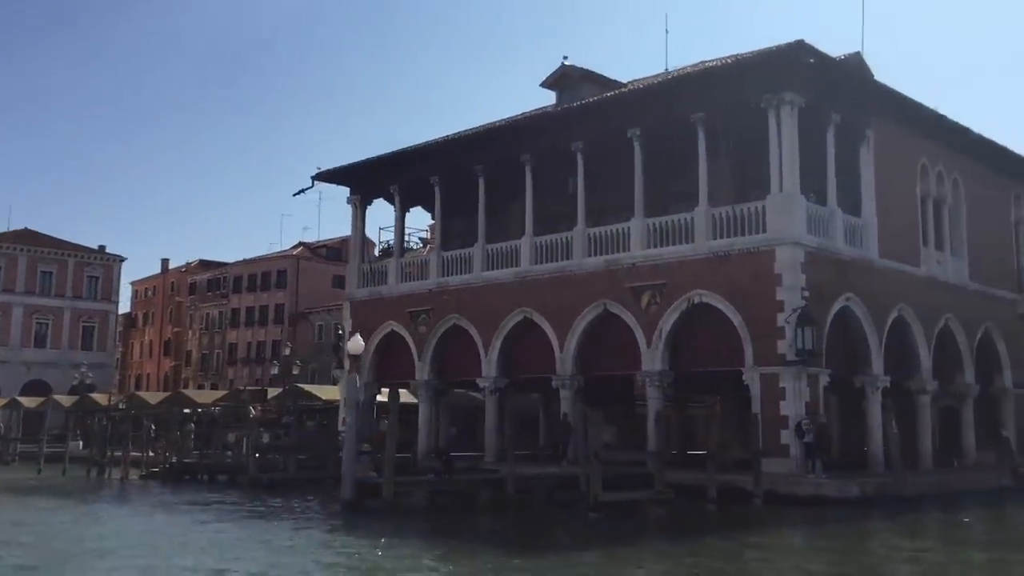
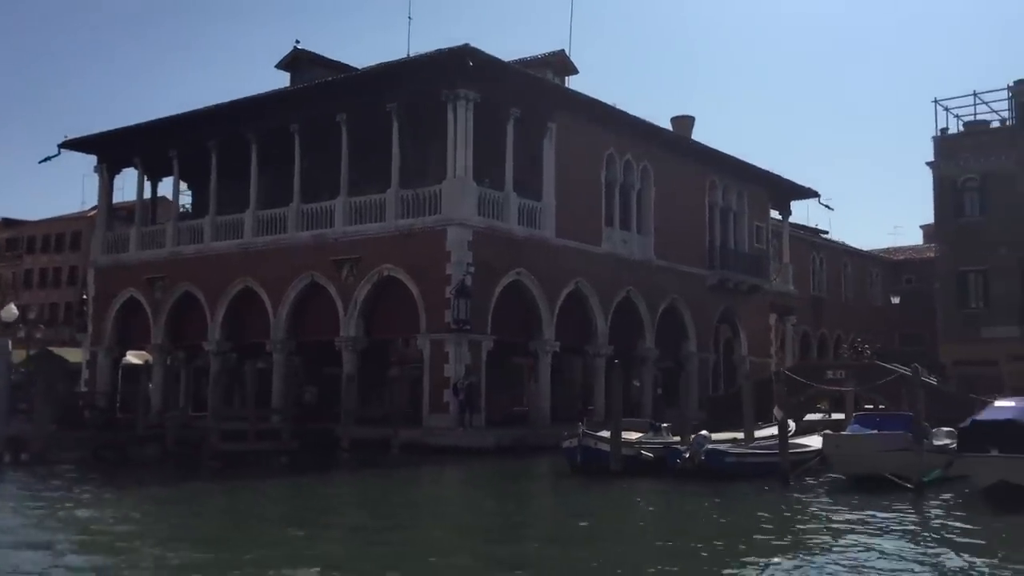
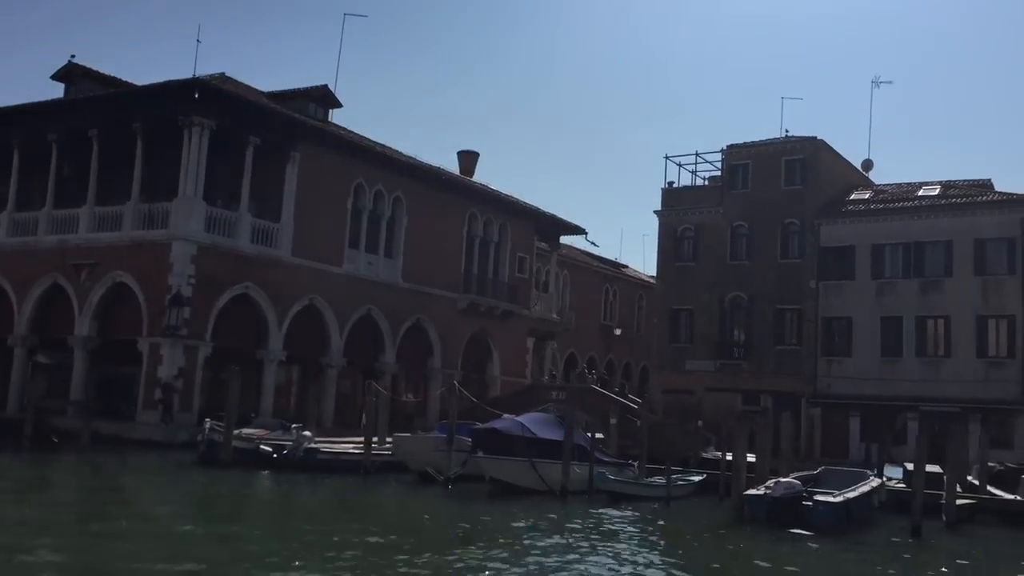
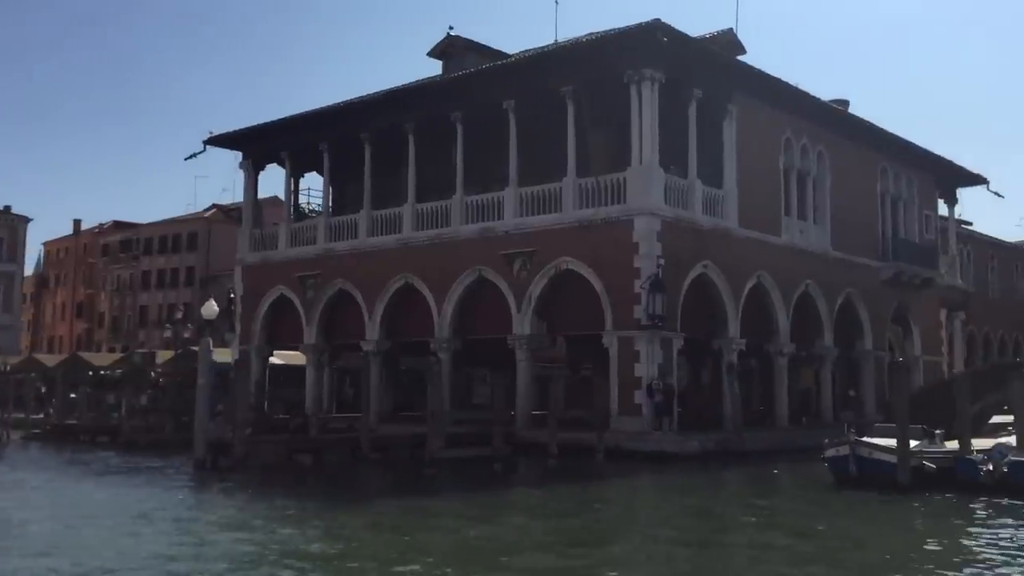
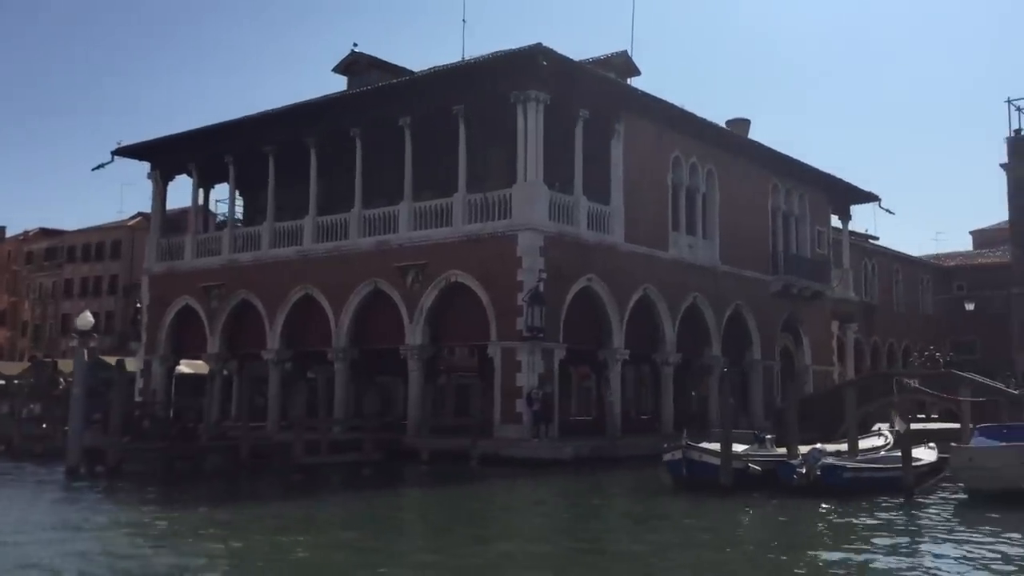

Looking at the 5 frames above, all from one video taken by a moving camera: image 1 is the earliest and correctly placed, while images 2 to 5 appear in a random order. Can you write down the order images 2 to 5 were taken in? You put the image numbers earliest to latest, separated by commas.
4, 5, 2, 3
